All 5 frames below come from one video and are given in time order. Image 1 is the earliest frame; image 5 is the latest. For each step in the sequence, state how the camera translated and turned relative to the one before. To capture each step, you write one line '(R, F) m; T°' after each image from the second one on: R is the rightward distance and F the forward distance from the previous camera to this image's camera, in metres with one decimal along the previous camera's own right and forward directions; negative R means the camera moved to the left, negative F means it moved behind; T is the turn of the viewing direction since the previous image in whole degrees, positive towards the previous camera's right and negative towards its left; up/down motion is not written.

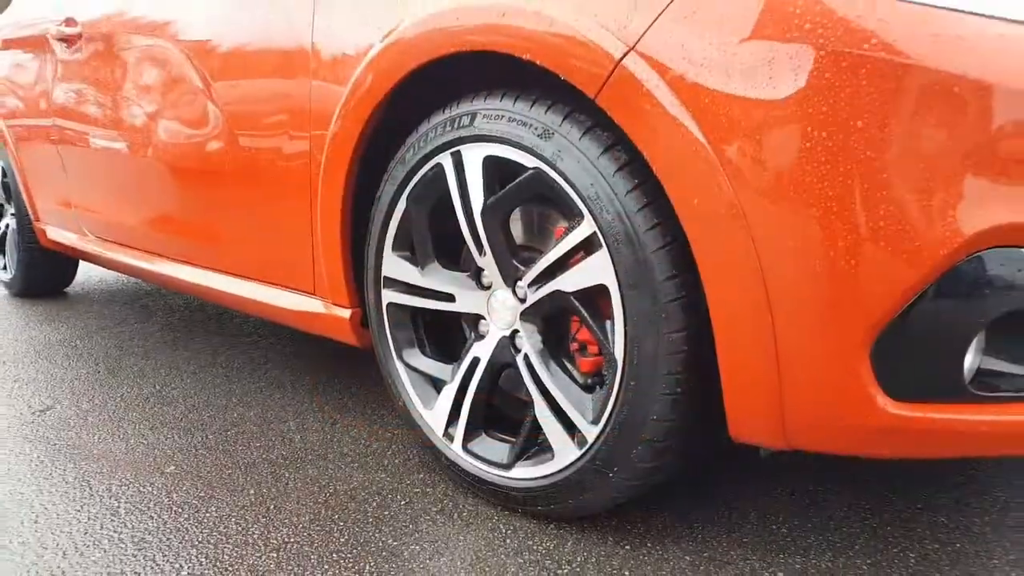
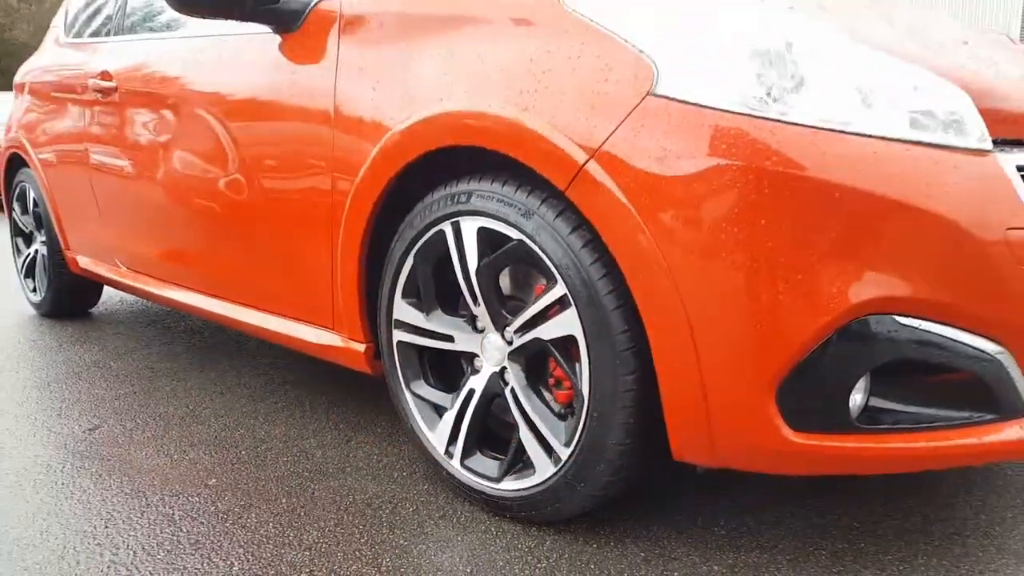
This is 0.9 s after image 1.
(0.0, -0.3) m; 0°
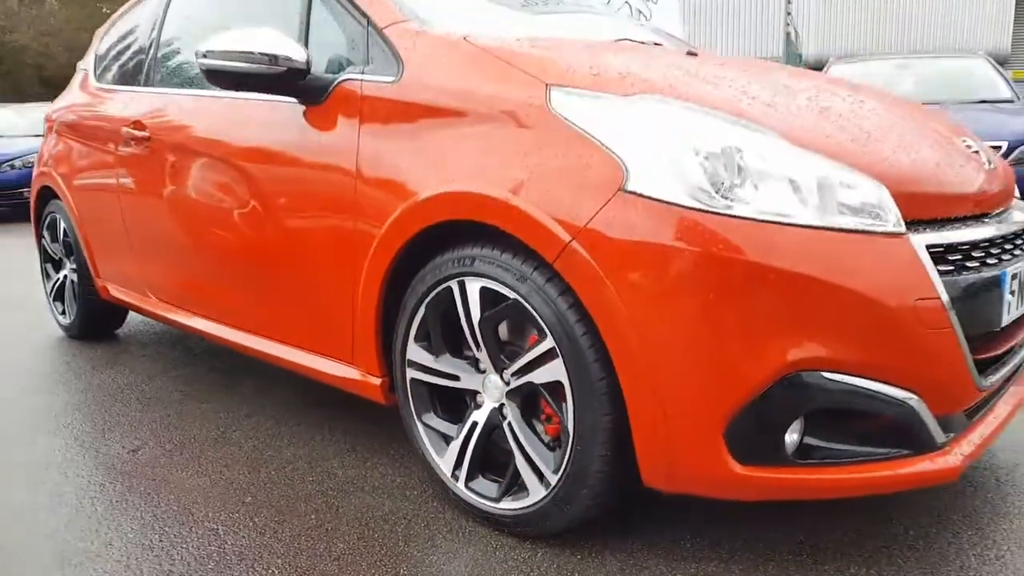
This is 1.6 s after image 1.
(0.0, -0.3) m; 0°
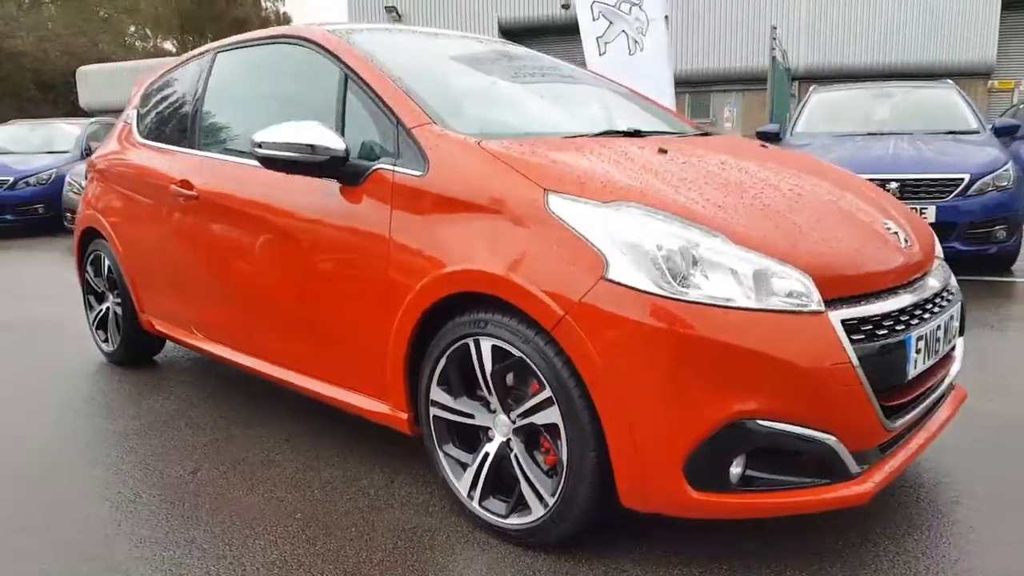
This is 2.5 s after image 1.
(0.0, -0.4) m; 0°
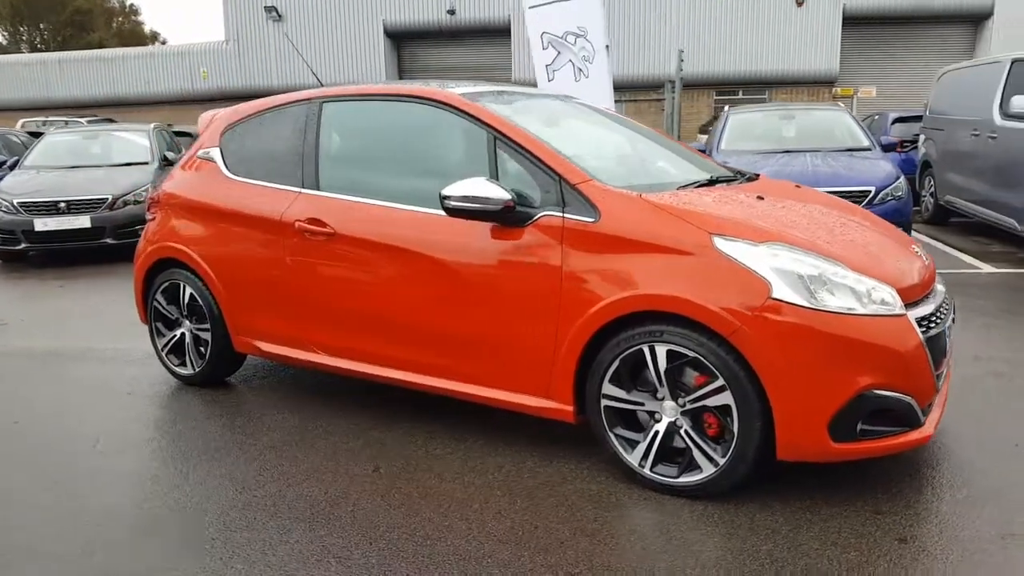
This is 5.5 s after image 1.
(-1.2, -0.6) m; +10°
